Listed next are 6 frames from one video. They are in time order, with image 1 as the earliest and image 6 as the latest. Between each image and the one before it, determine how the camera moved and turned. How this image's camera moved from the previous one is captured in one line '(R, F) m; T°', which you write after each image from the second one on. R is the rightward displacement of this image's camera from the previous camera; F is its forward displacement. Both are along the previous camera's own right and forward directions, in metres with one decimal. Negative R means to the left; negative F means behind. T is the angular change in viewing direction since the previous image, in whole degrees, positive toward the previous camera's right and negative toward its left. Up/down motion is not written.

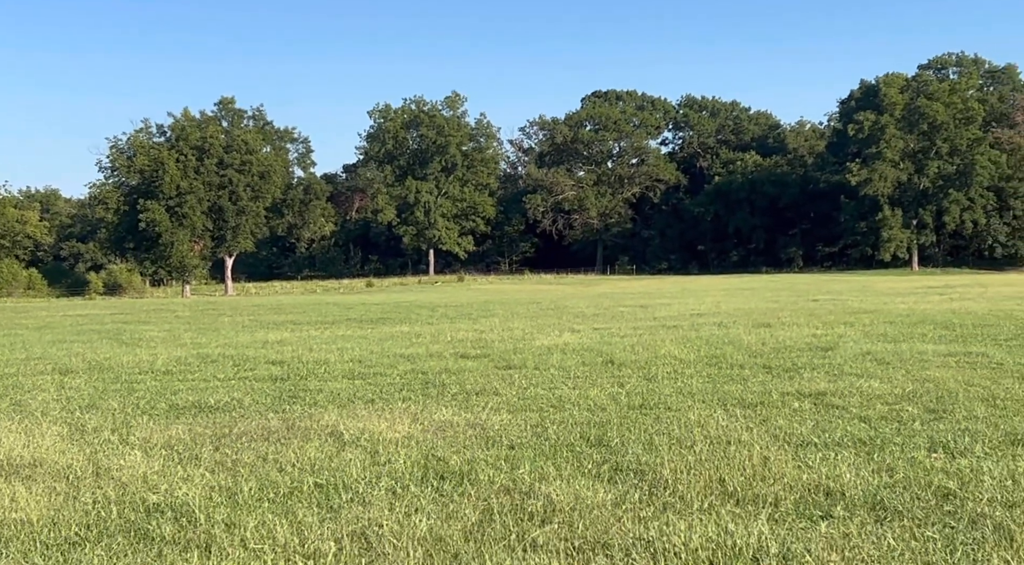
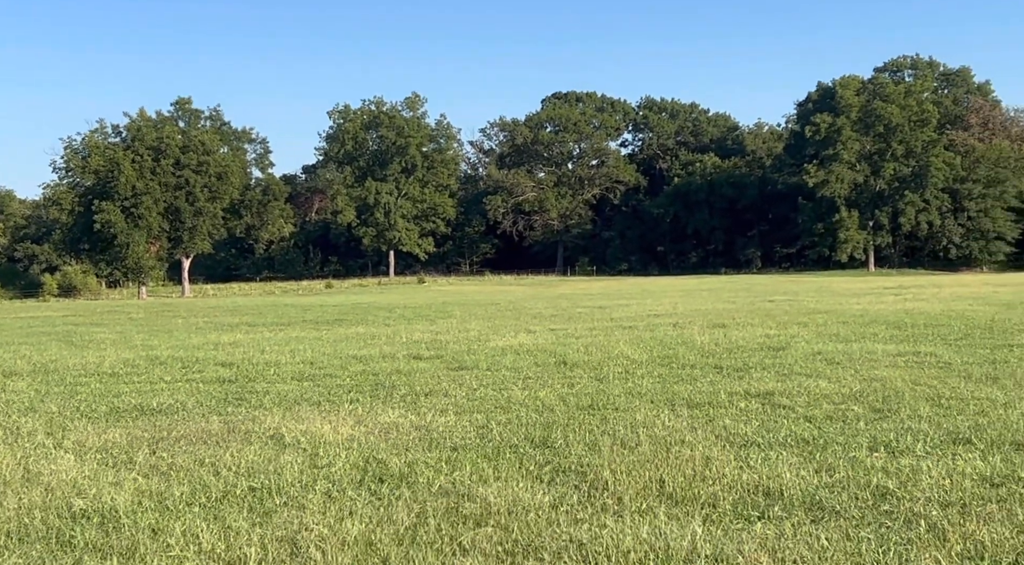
(-2.3, +0.3) m; +2°
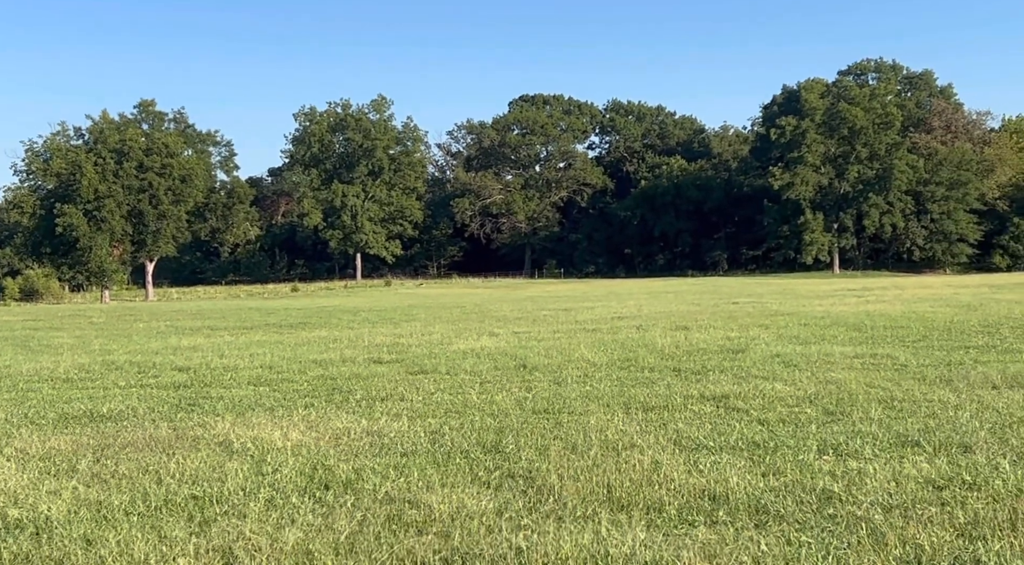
(+0.3, +0.1) m; +2°
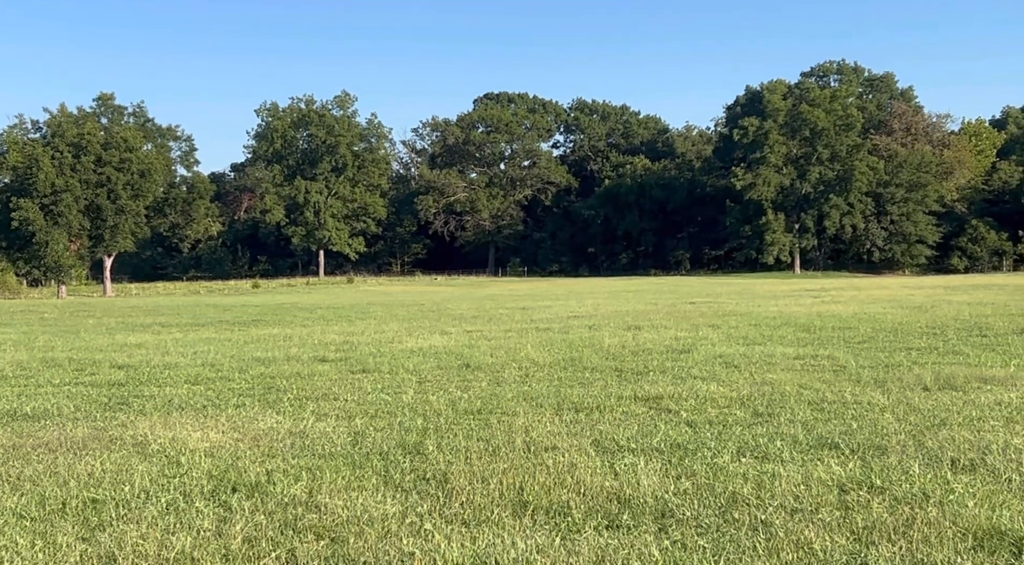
(+0.8, +0.2) m; +2°
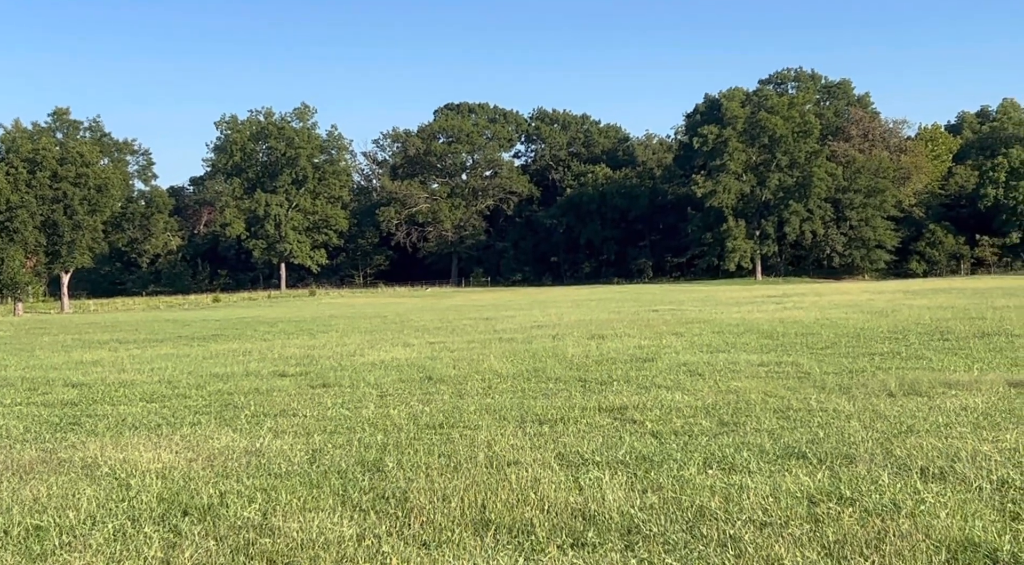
(+0.1, +0.5) m; +2°
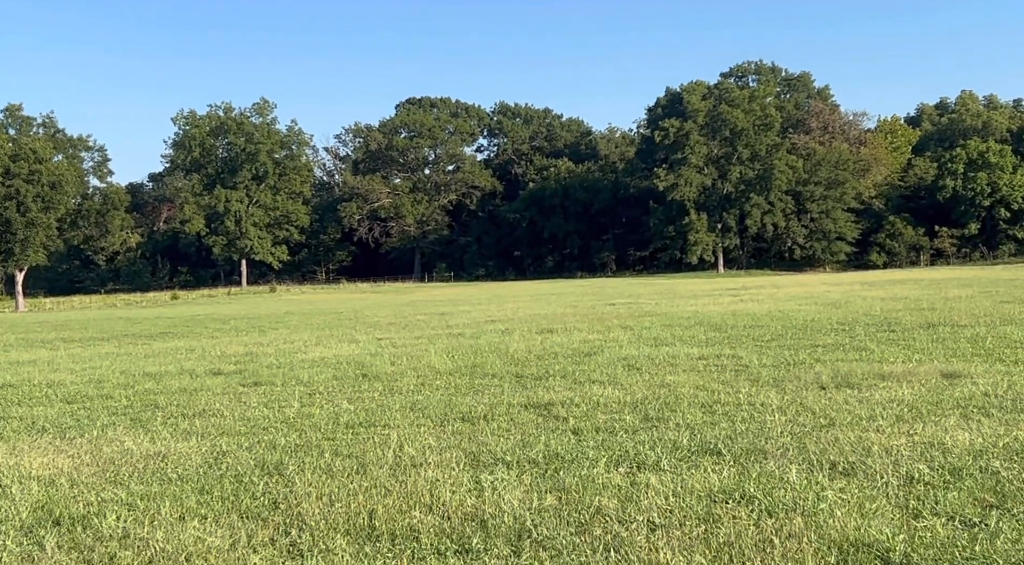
(+1.1, +0.8) m; +2°
